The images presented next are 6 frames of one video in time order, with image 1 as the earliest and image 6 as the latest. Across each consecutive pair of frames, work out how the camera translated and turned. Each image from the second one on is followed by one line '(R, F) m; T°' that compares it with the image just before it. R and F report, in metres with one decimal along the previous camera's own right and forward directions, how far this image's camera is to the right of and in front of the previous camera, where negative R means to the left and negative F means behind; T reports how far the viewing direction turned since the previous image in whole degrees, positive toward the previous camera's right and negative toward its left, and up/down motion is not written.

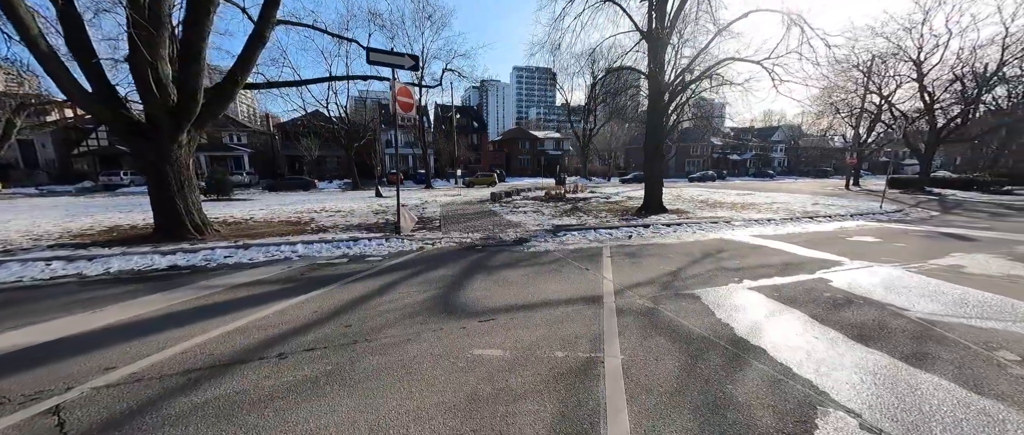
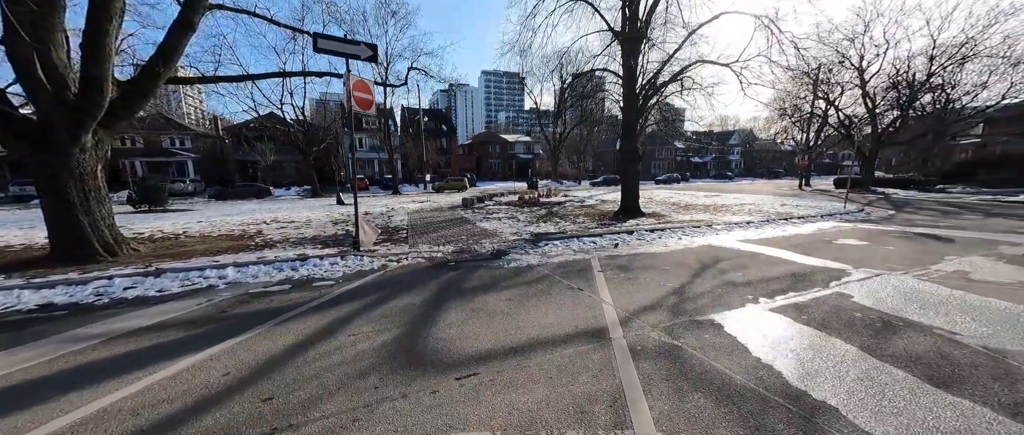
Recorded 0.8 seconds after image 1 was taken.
(-0.1, +0.7) m; +5°
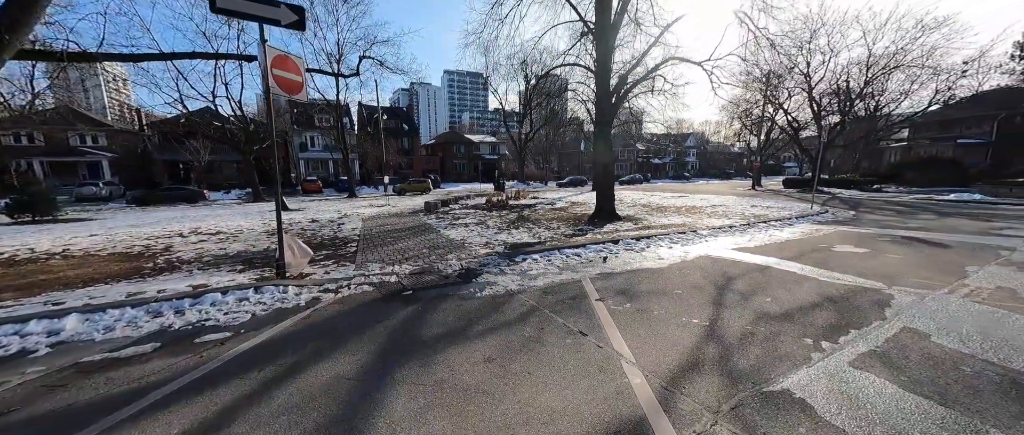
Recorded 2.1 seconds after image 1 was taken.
(-0.1, +1.1) m; +6°
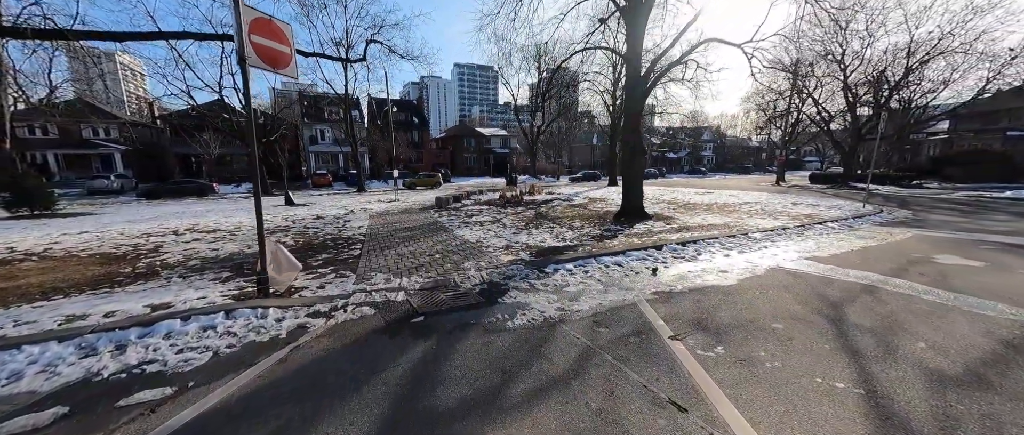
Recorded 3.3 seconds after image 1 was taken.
(-0.3, +0.9) m; -2°
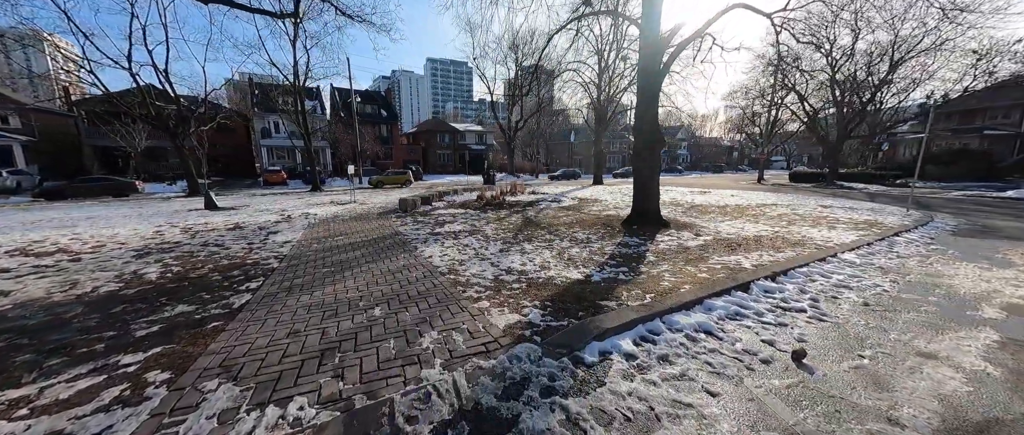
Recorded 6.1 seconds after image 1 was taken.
(-0.2, +2.5) m; +4°
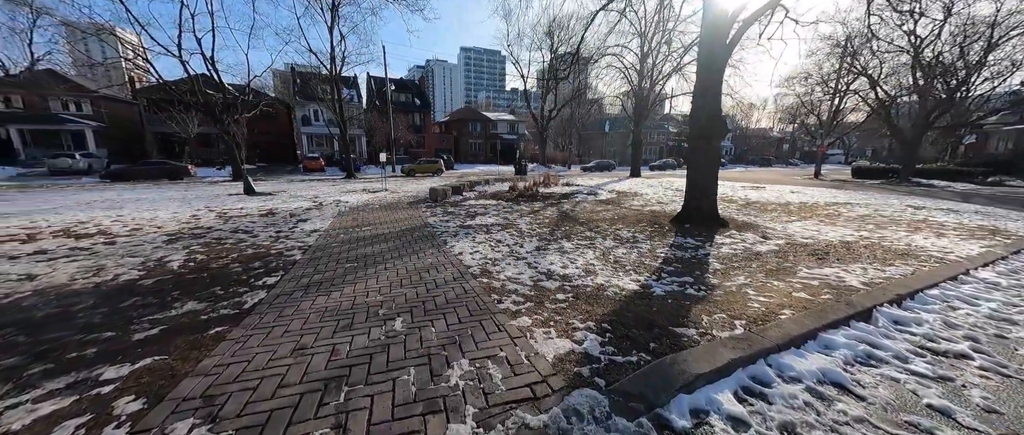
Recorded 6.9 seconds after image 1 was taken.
(-0.2, +0.7) m; -5°
